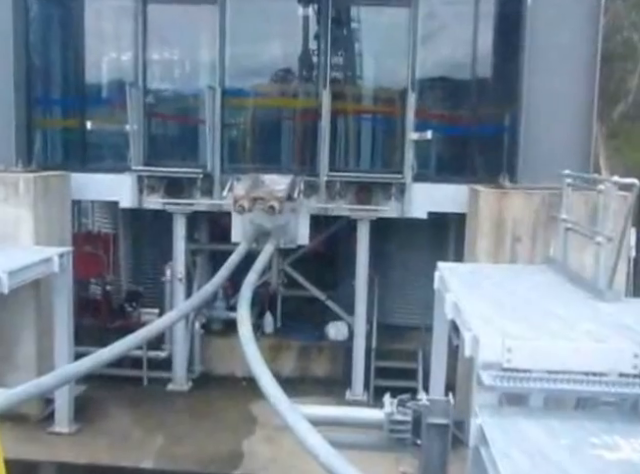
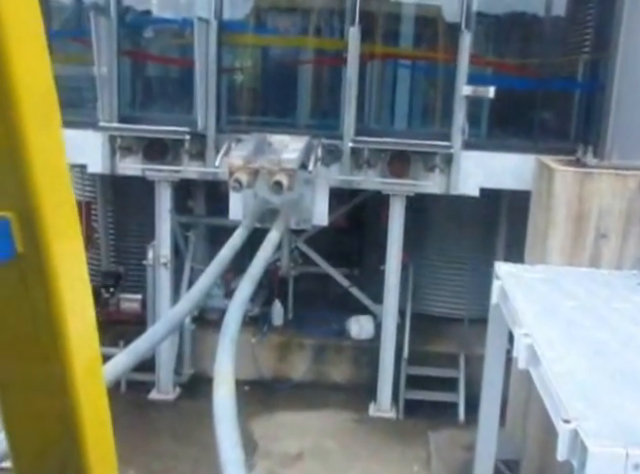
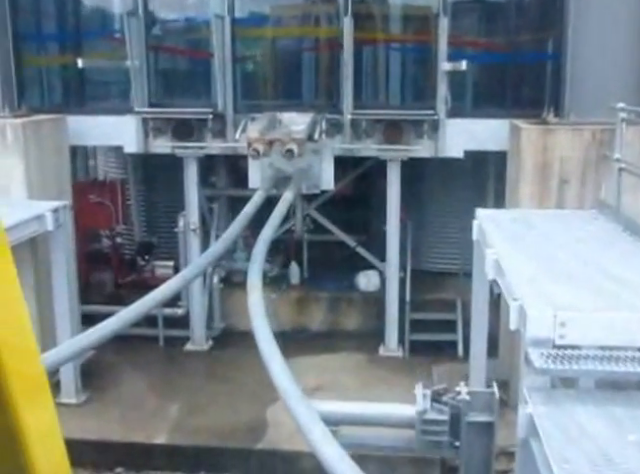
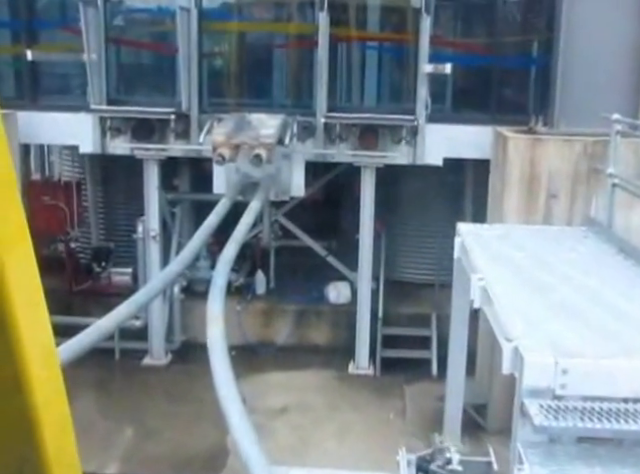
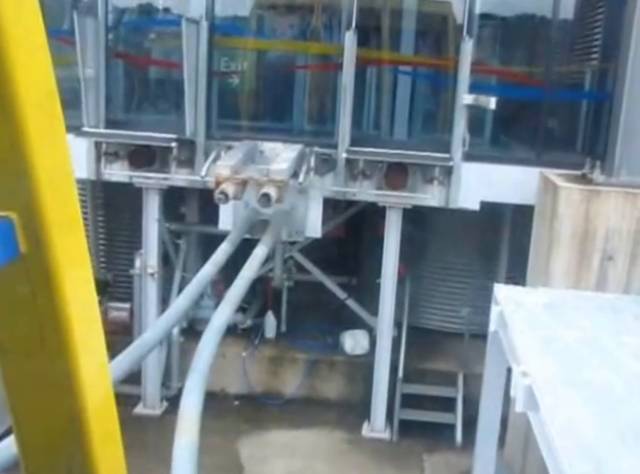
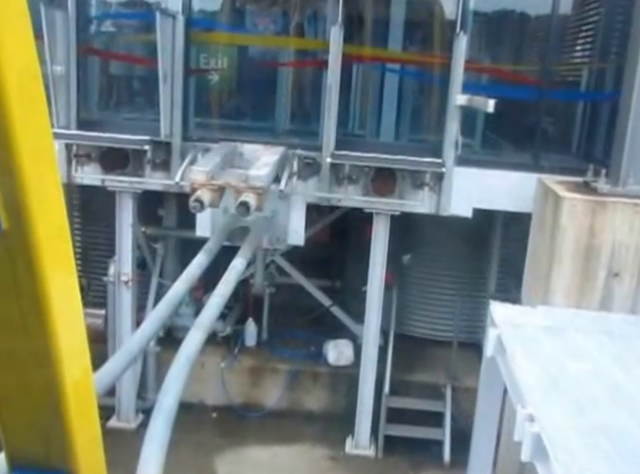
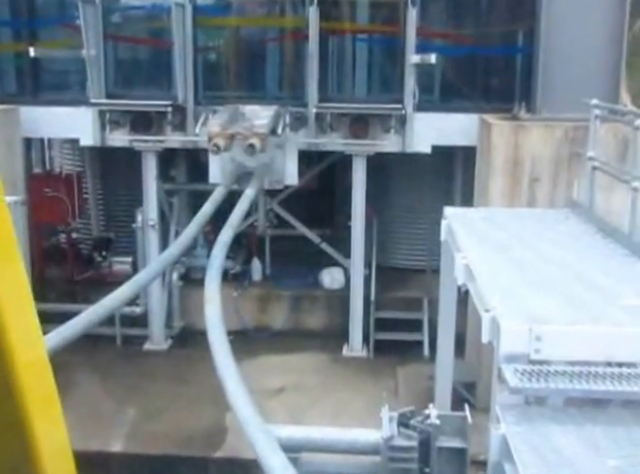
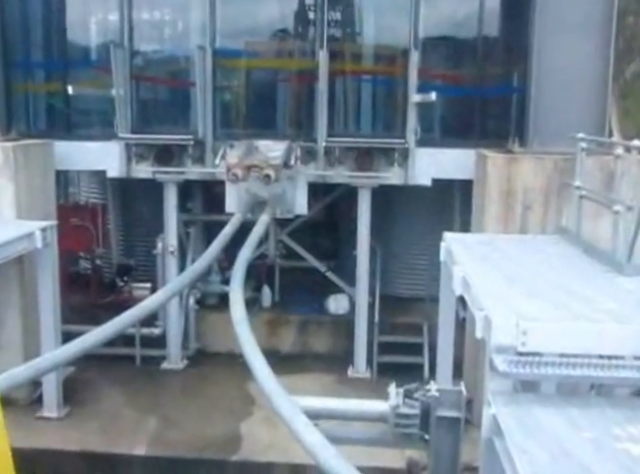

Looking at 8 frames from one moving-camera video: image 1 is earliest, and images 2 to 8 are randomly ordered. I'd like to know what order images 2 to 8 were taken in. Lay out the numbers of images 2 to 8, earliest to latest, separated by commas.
8, 3, 7, 4, 2, 5, 6
